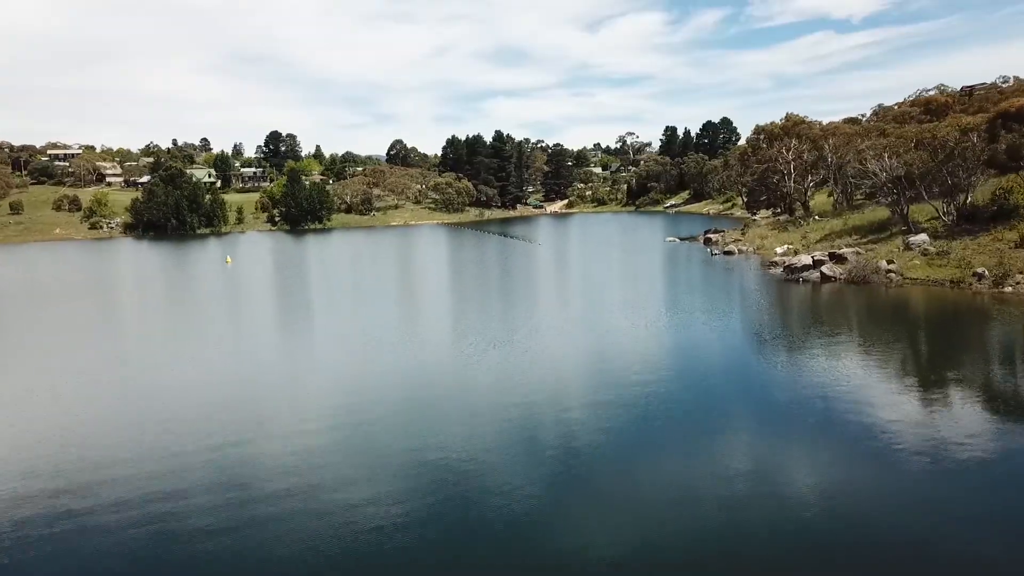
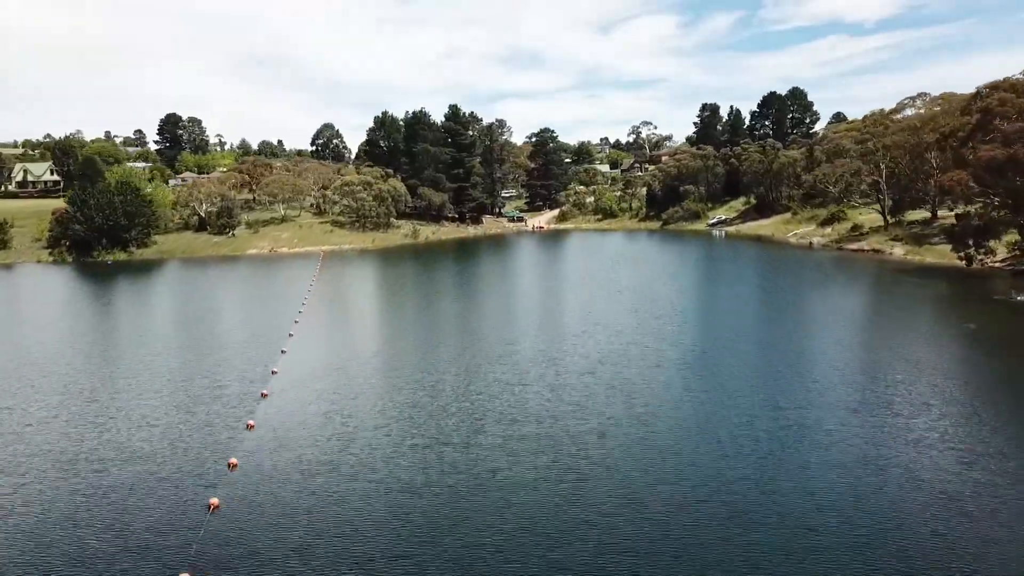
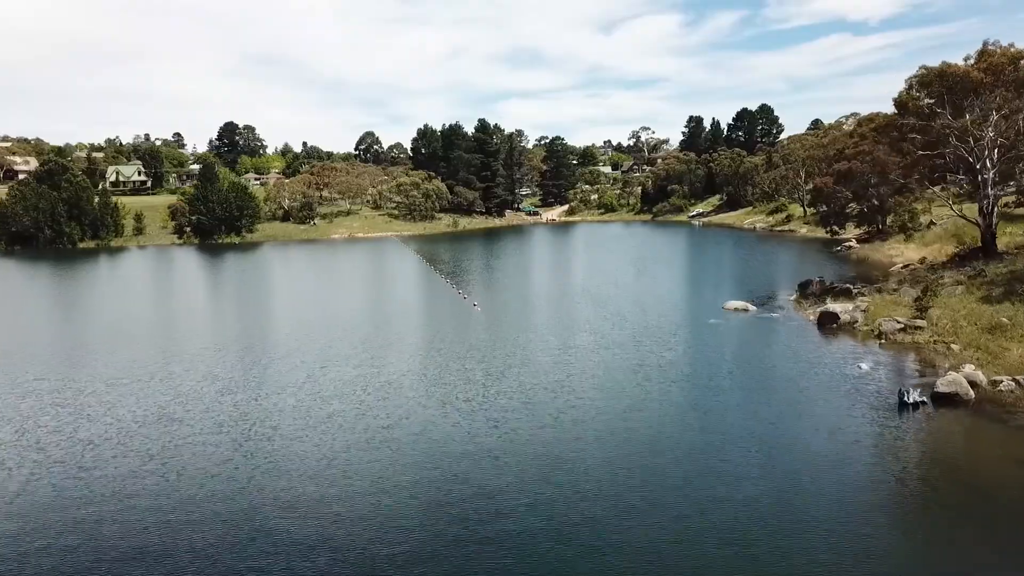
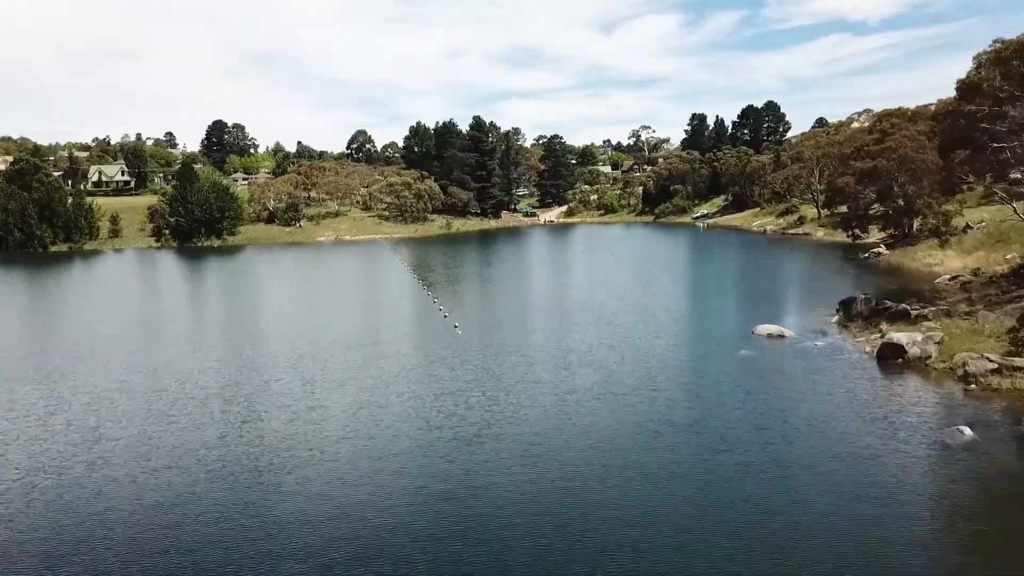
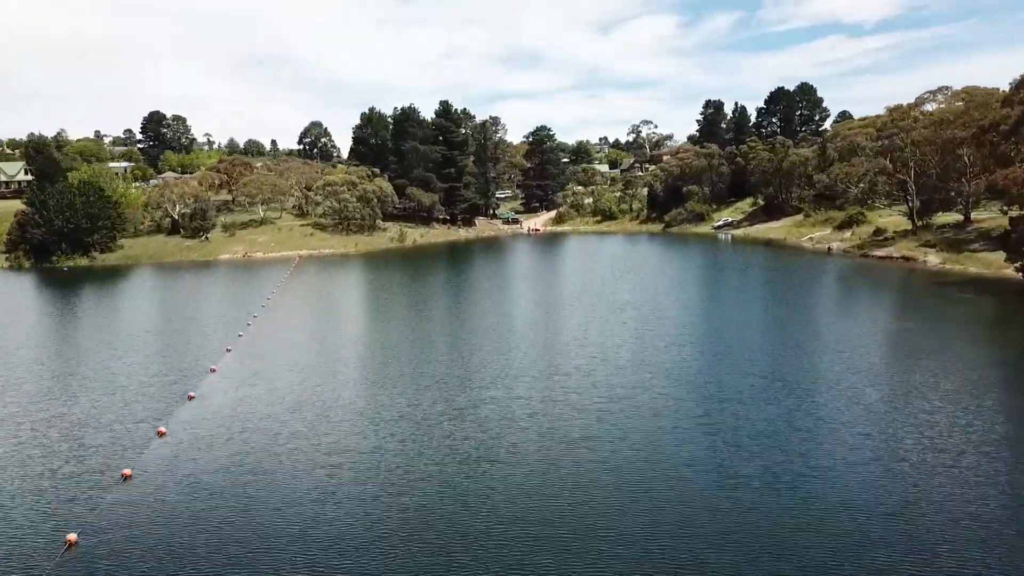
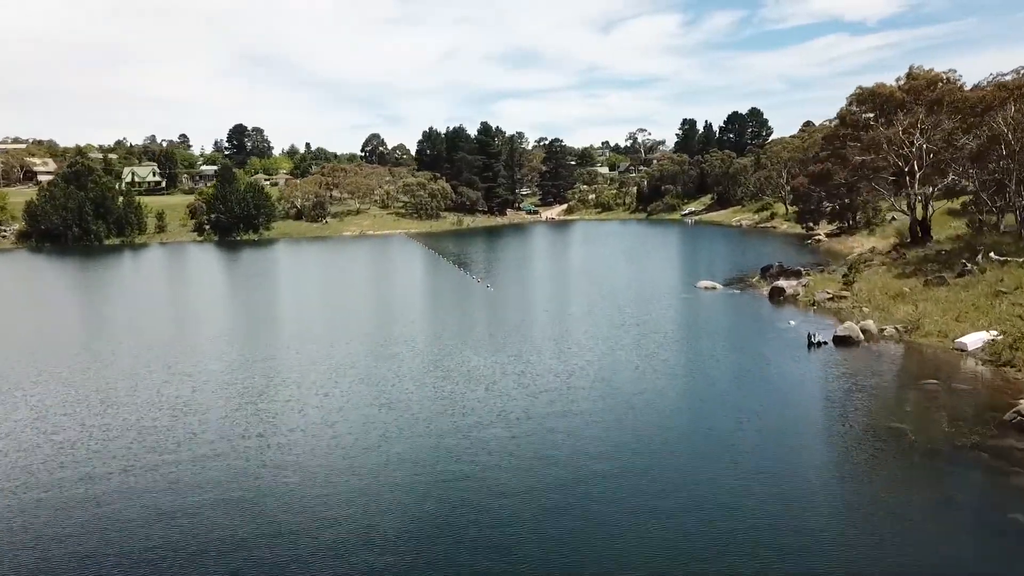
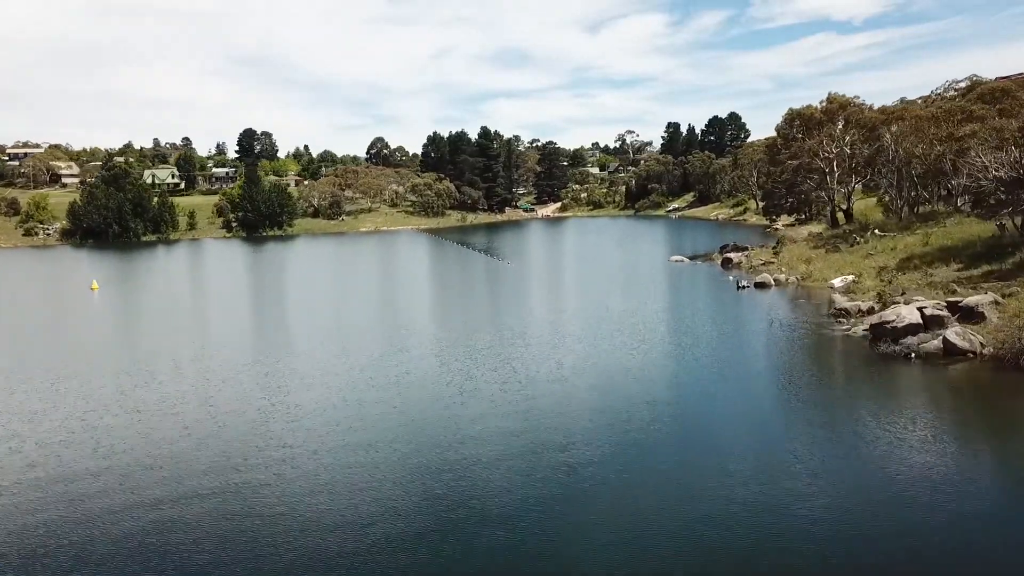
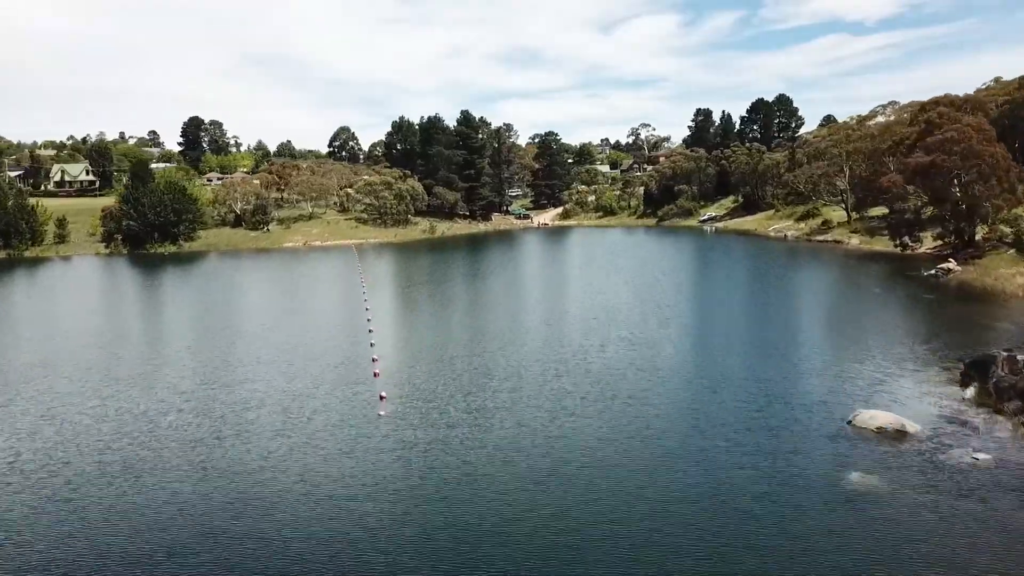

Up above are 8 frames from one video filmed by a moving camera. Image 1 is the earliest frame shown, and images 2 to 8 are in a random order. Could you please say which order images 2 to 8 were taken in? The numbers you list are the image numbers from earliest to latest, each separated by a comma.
7, 6, 3, 4, 8, 2, 5
